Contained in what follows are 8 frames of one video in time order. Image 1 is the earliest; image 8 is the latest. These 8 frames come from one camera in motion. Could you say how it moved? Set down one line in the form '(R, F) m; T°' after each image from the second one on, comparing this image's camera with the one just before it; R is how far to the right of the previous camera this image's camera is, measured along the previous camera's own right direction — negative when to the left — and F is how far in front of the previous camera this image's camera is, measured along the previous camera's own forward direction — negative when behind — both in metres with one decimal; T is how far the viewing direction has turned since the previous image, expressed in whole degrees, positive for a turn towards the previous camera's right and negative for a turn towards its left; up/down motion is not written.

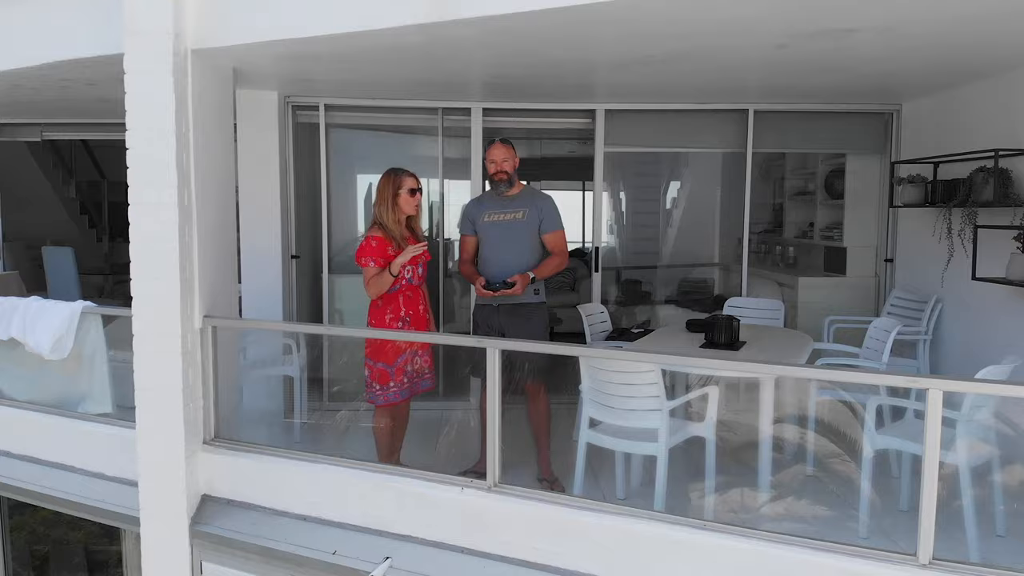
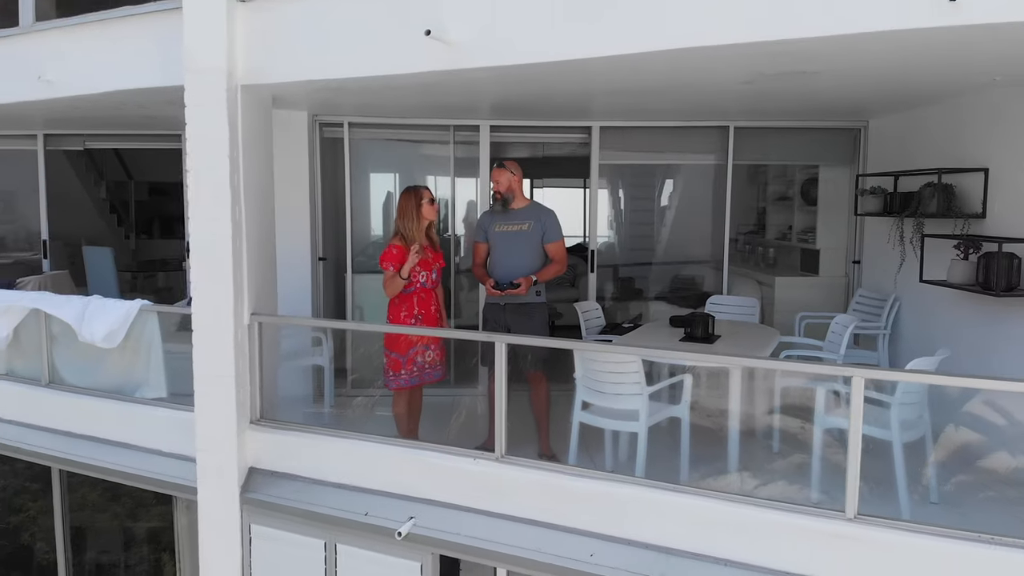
(0.0, -0.5) m; 0°
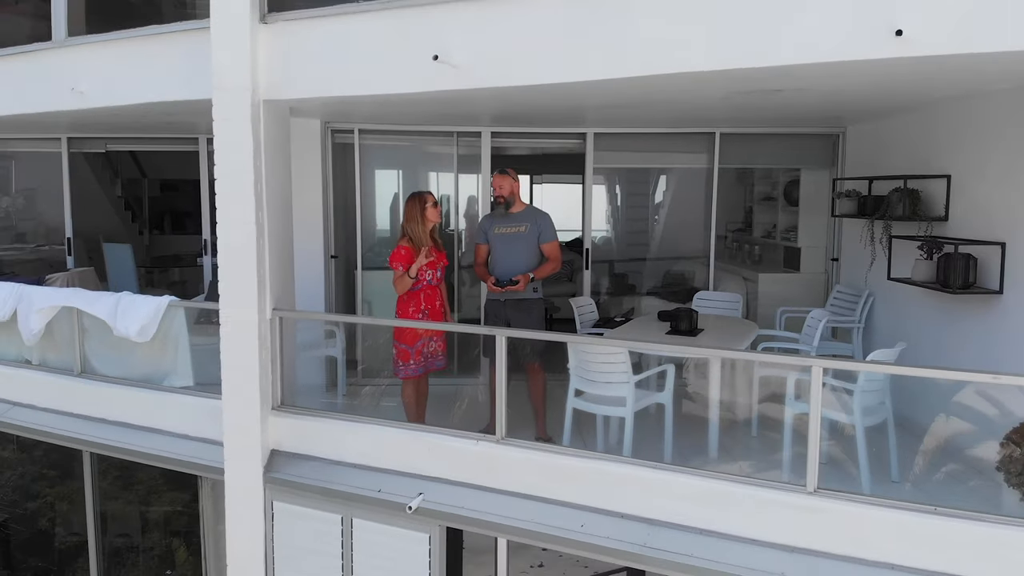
(0.0, -0.3) m; 0°
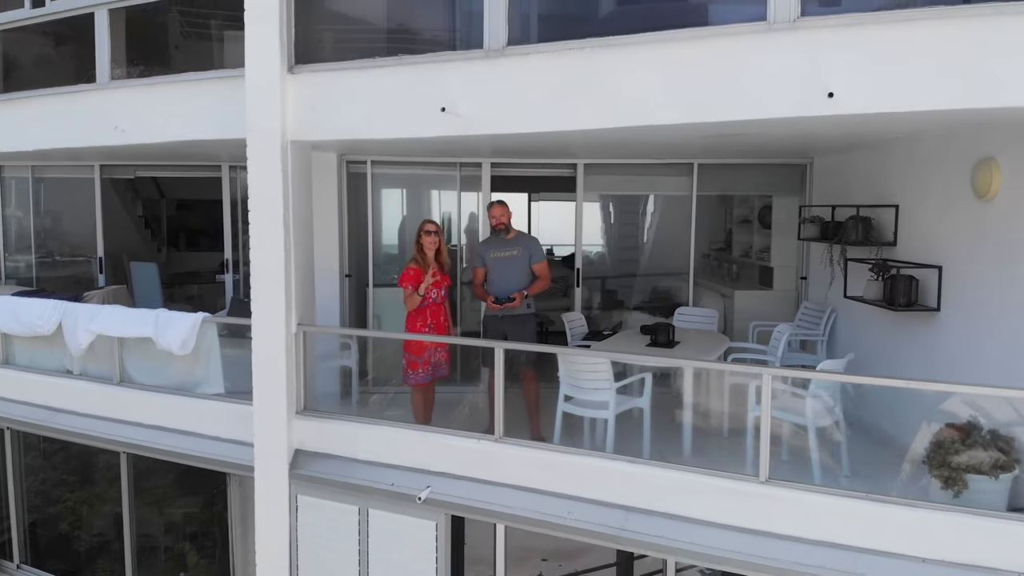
(0.0, -0.5) m; 0°
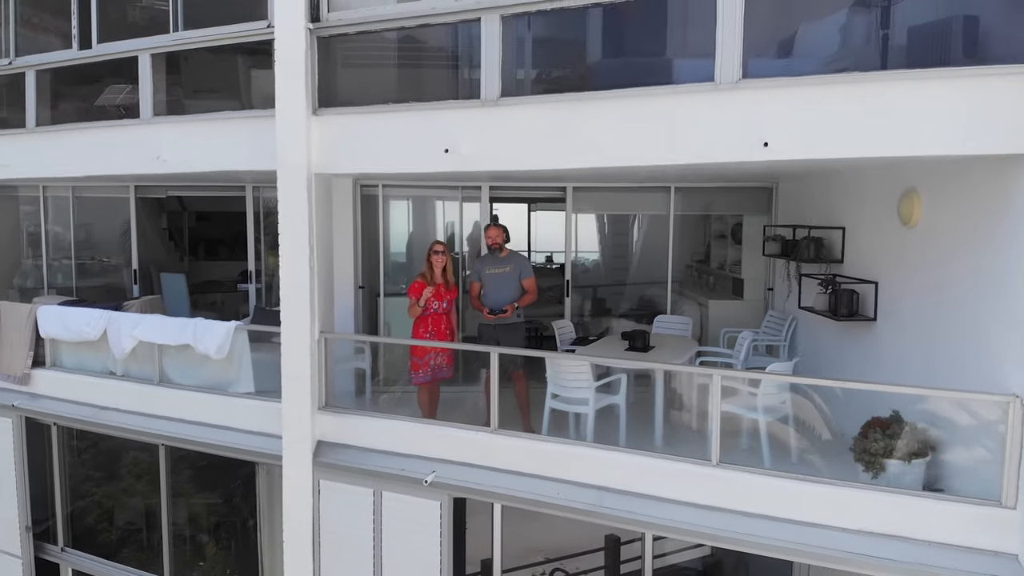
(+0.1, -0.7) m; 0°
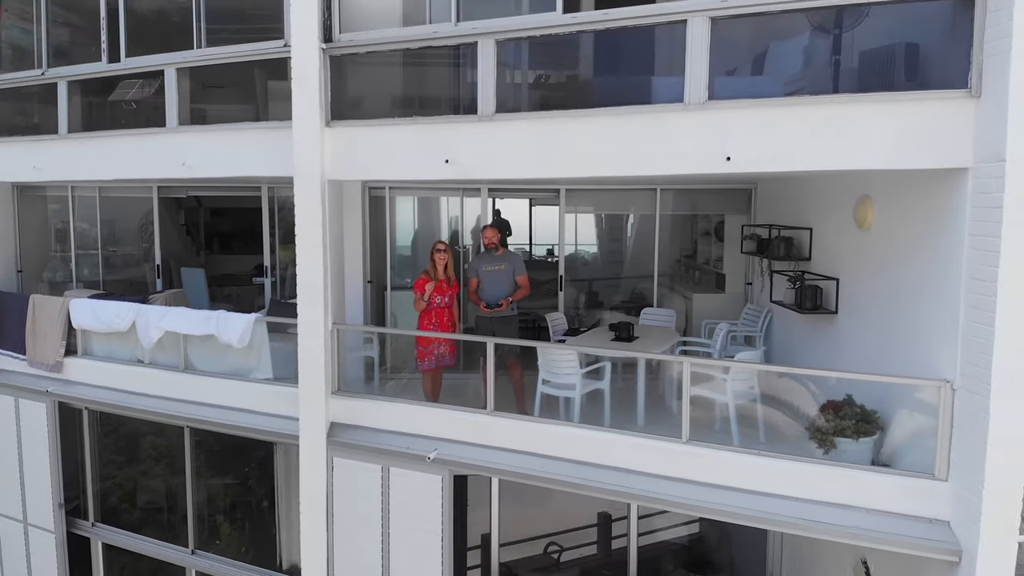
(+0.1, -0.5) m; 0°
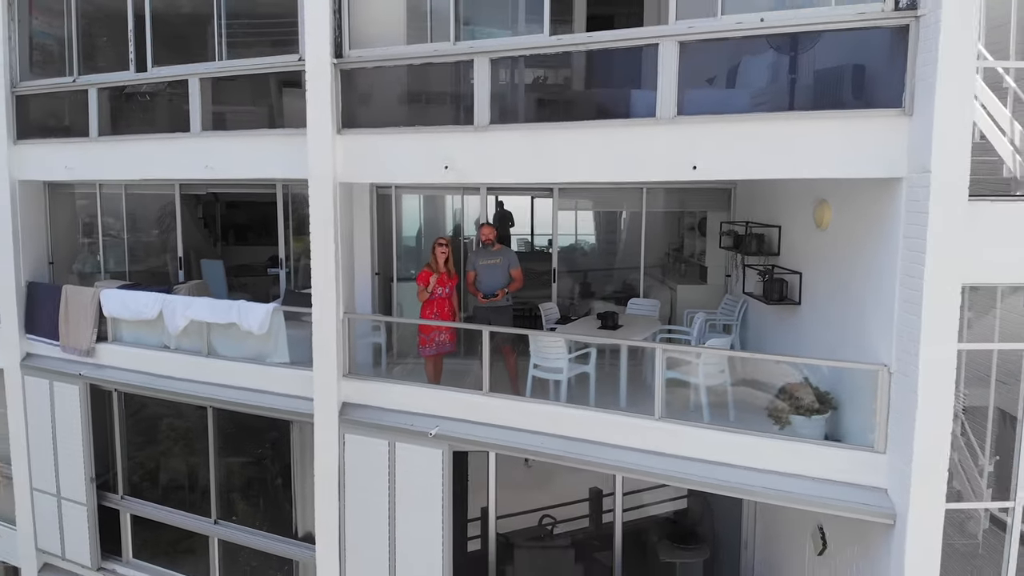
(+0.1, -0.6) m; -1°
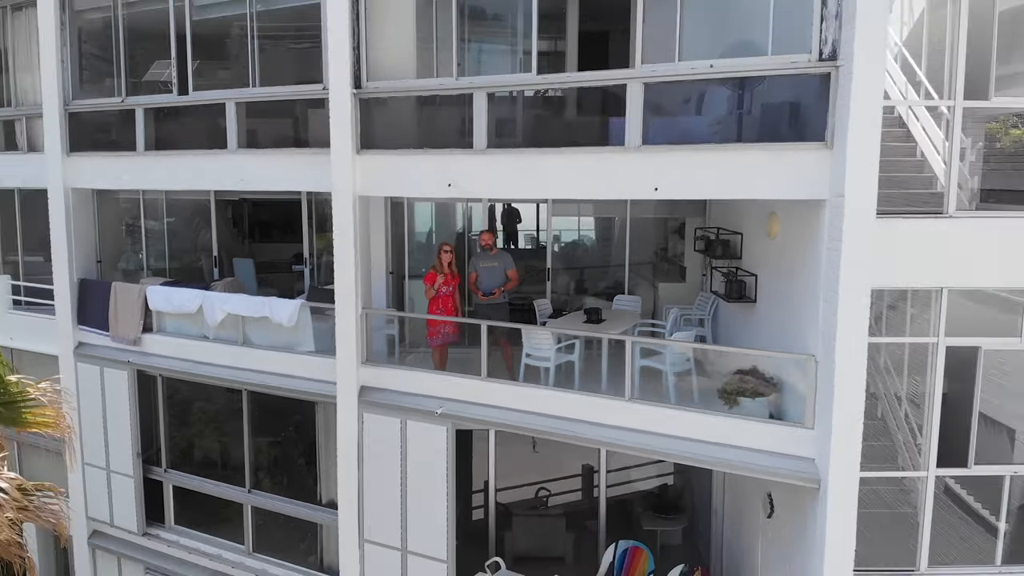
(+0.2, -1.0) m; -1°
